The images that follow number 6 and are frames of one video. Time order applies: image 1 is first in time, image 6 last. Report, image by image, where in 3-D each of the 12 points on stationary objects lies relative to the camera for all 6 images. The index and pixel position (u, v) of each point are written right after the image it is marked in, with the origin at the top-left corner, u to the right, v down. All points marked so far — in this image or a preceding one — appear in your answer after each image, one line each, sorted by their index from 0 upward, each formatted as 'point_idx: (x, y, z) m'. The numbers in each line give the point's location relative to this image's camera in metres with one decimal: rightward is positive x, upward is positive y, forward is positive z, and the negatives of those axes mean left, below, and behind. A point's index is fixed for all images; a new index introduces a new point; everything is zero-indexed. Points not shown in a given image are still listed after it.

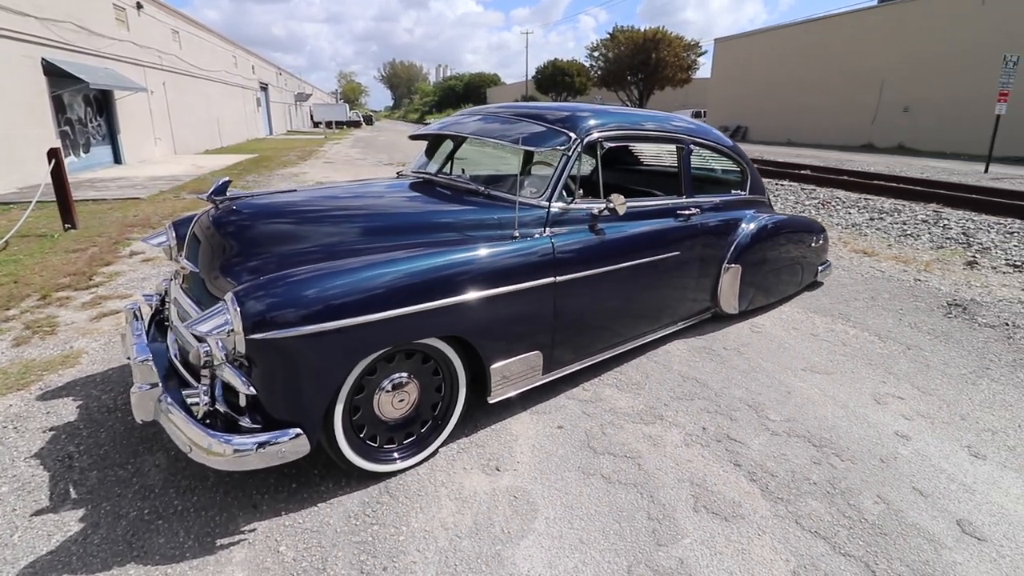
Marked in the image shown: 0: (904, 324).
0: (+2.9, -0.3, +4.0) m
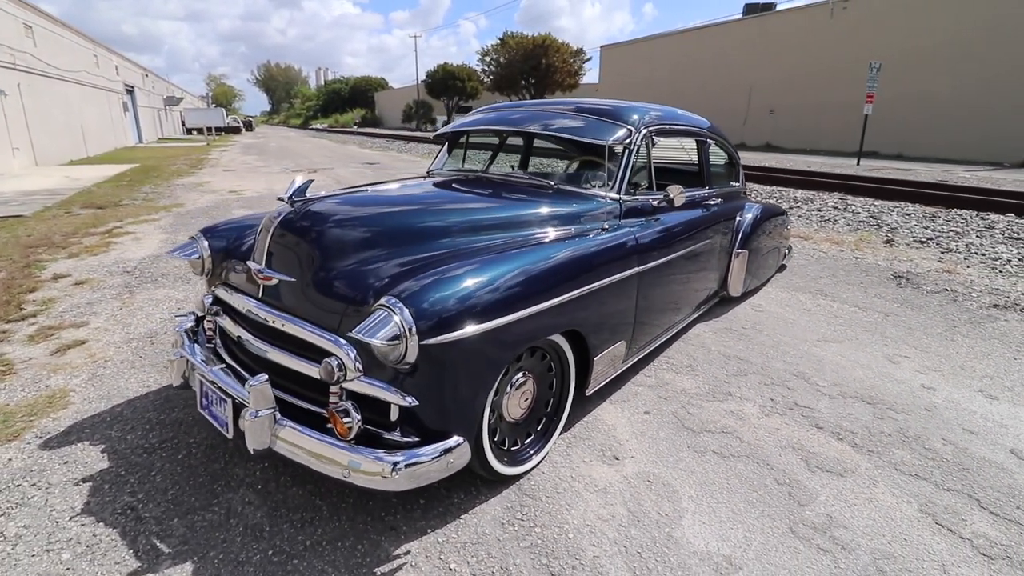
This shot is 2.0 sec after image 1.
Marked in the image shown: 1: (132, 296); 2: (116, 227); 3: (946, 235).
0: (+3.0, -0.1, +4.6) m
1: (-3.1, -0.1, +4.6) m
2: (-5.0, +0.8, +6.9) m
3: (+4.9, +0.6, +6.3) m
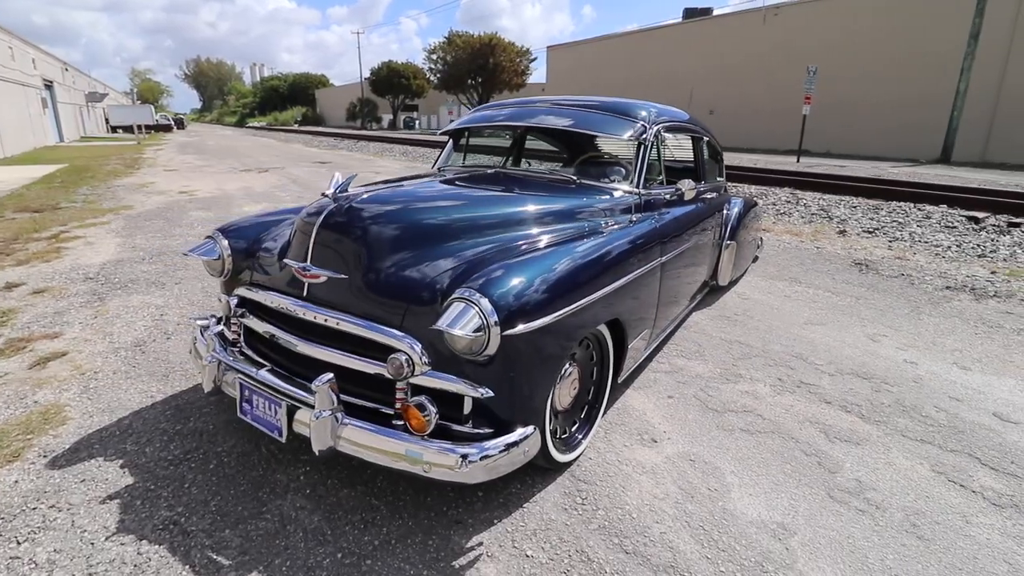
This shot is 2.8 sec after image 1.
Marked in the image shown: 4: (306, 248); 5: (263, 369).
0: (+3.0, +0.1, +5.0) m
1: (-3.2, -0.1, +4.3) m
2: (-5.2, +0.7, +6.4) m
3: (+4.7, +0.8, +6.8) m
4: (-0.9, +0.2, +2.4) m
5: (-1.0, -0.3, +2.3) m
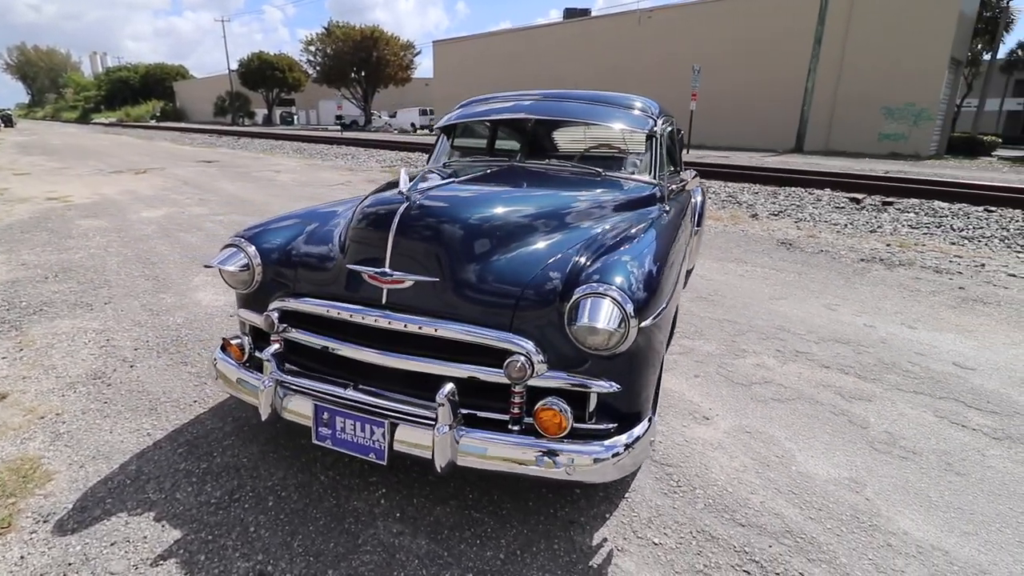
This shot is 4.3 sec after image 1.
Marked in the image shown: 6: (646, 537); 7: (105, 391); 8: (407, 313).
0: (+2.6, +0.3, +5.5) m
1: (-3.2, -0.3, +3.6) m
2: (-5.7, +0.3, +5.2) m
3: (+3.9, +1.1, +7.7) m
4: (-0.6, +0.1, +2.2) m
5: (-0.7, -0.4, +2.1) m
6: (+0.5, -0.9, +2.0) m
7: (-2.2, -0.6, +3.0) m
8: (-0.4, -0.1, +2.1) m
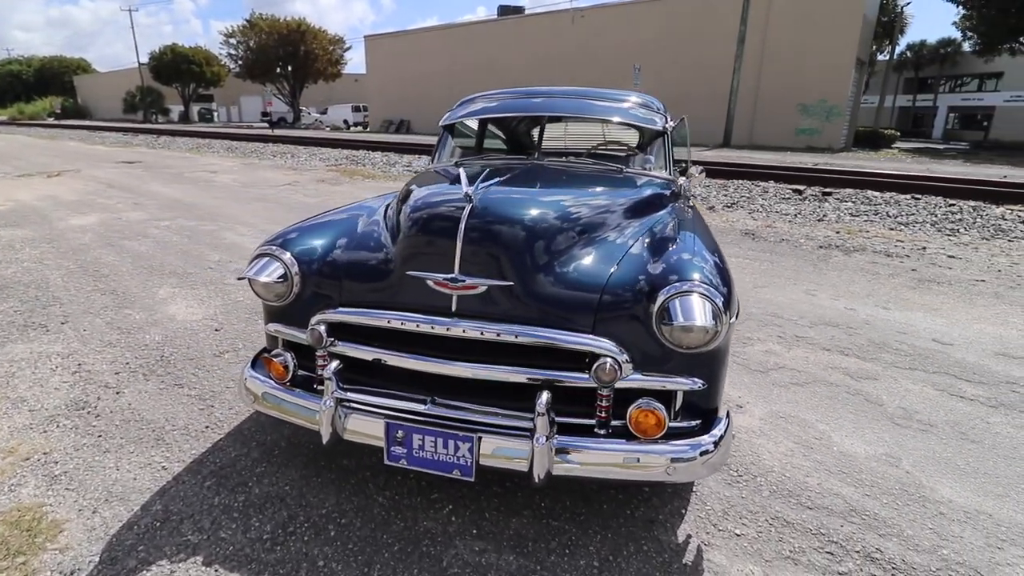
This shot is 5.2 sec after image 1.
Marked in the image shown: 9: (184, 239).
0: (+2.4, +0.4, +5.8) m
1: (-3.0, -0.4, +3.1) m
2: (-5.8, +0.1, +4.4) m
3: (+3.4, +1.3, +8.1) m
4: (-0.3, +0.1, +2.0) m
5: (-0.4, -0.4, +2.0) m
6: (+0.8, -0.9, +2.0) m
7: (-2.0, -0.6, +2.6) m
8: (-0.1, -0.1, +2.0) m
9: (-3.4, +0.5, +5.8) m
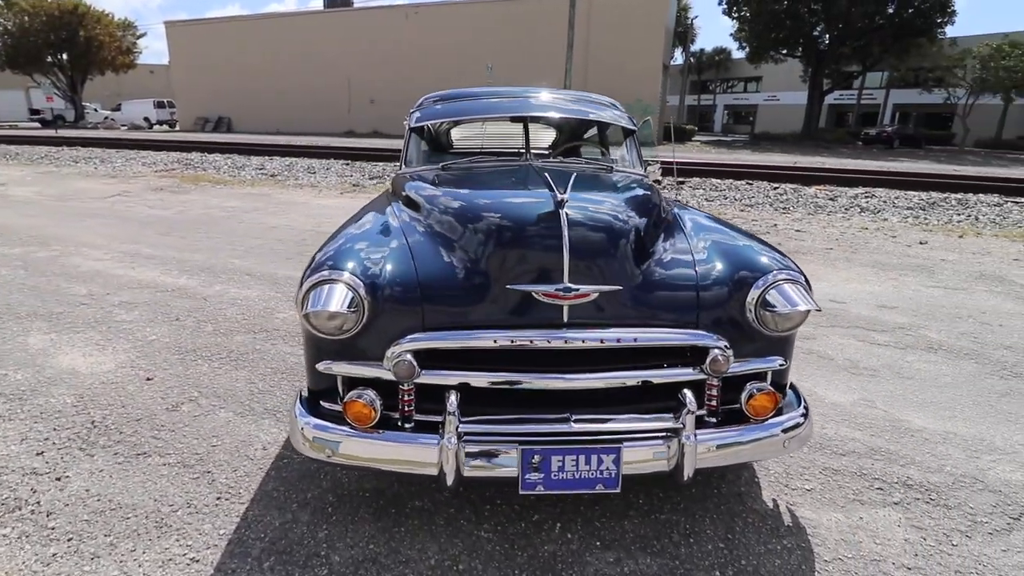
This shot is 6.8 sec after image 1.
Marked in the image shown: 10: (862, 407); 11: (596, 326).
0: (+1.5, +0.6, +6.3) m
1: (-2.8, -0.7, +2.1) m
2: (-5.9, -0.5, +2.6) m
3: (+1.6, +1.5, +8.7) m
4: (0.0, +0.1, +1.9) m
5: (0.0, -0.5, +1.8) m
6: (+1.2, -0.8, +2.3) m
7: (-1.7, -0.8, +2.0) m
8: (+0.3, -0.1, +1.9) m
9: (-4.0, +0.1, +4.5) m
10: (+1.8, -0.6, +2.9) m
11: (+0.3, -0.1, +1.9) m
